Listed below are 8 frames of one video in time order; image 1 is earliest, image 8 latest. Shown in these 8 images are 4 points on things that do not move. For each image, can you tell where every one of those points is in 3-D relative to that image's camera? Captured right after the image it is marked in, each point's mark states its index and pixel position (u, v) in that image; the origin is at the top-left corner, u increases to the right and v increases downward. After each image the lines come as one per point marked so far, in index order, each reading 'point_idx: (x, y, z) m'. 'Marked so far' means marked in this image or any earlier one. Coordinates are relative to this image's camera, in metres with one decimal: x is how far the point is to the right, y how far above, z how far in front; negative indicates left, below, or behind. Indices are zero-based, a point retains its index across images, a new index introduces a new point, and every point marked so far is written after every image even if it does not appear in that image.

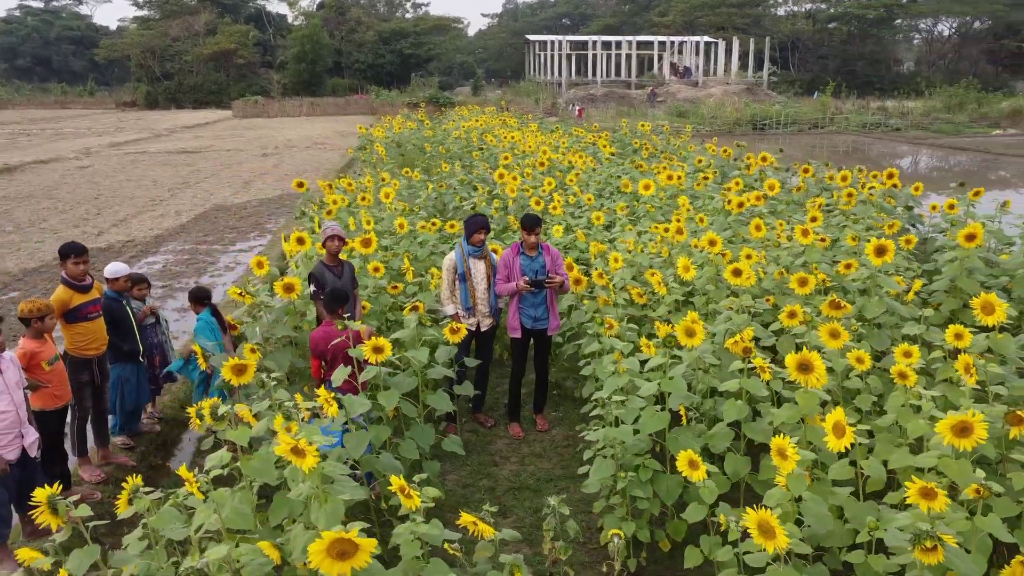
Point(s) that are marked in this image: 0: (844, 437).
0: (+1.0, -0.4, +2.3) m
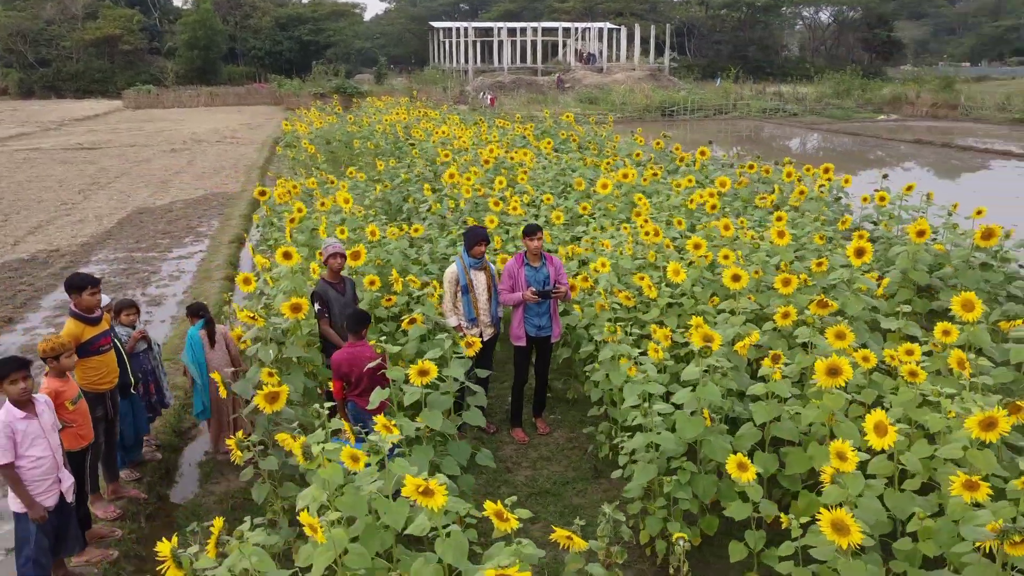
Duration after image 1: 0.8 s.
0: (+1.2, -0.5, +2.5) m
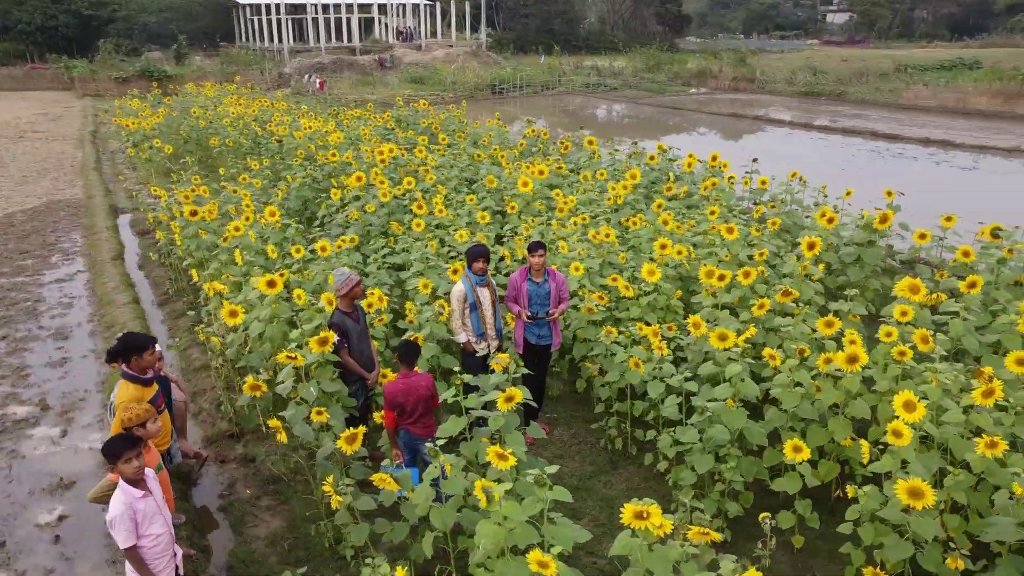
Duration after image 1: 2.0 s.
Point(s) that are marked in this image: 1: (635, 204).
0: (+1.6, -0.5, +3.1) m
1: (+1.2, +0.8, +7.2) m
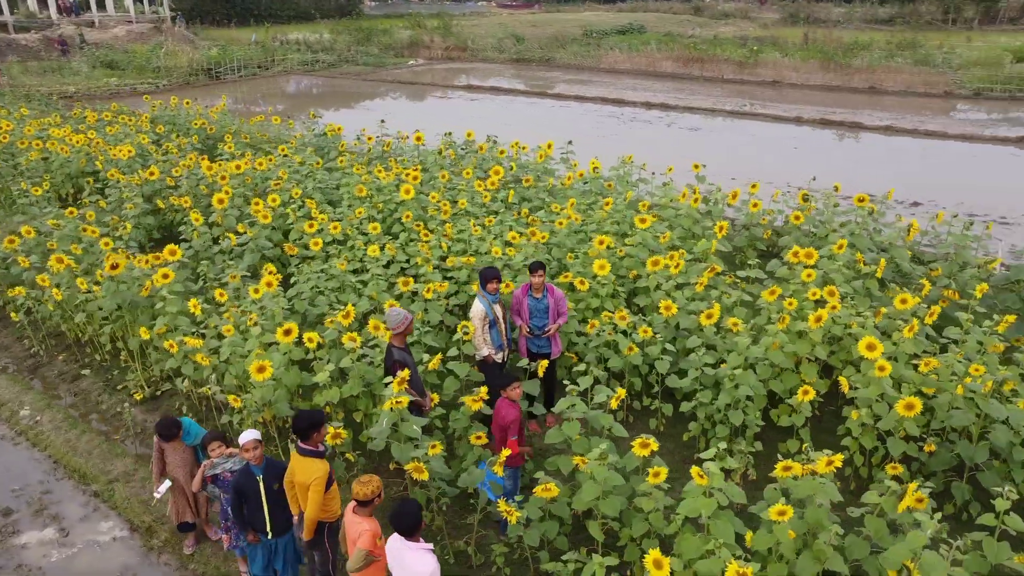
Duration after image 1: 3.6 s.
0: (+2.1, -0.3, +4.4) m
1: (0.0, +0.9, +7.9) m
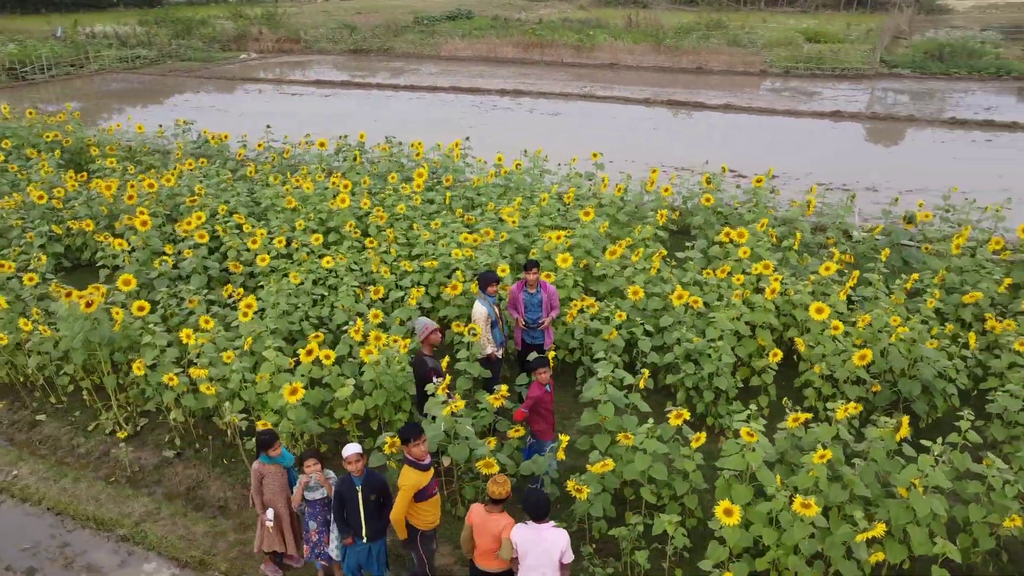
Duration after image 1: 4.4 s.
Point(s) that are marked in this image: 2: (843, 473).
0: (+2.1, -0.2, +5.2) m
1: (-0.8, +1.0, +8.2) m
2: (+1.6, -0.9, +3.8) m
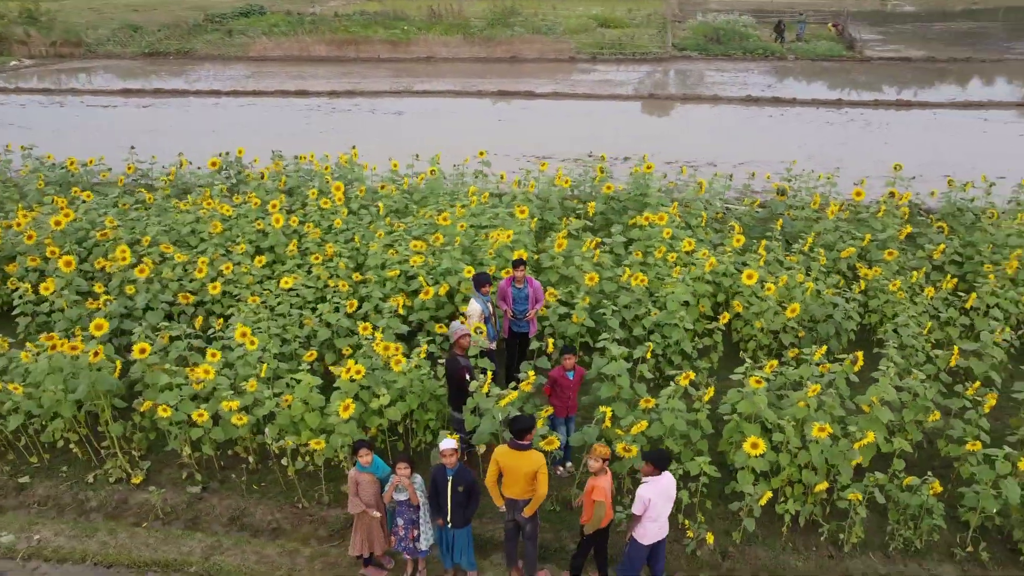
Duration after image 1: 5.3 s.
0: (+2.0, +0.1, +6.4) m
1: (-1.7, +0.9, +8.5) m
2: (+2.0, -0.7, +4.9) m
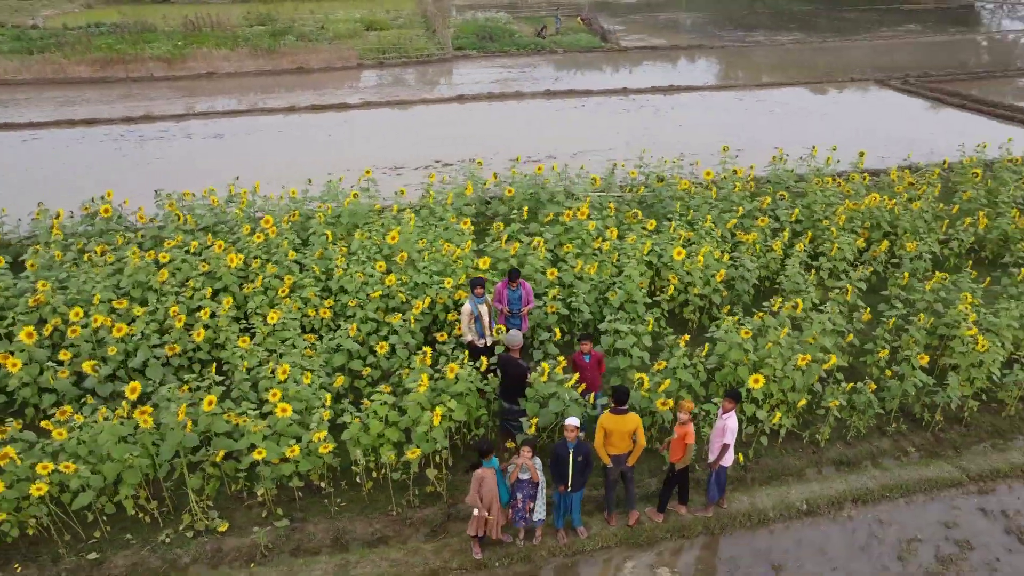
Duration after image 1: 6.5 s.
0: (+1.8, +0.4, +7.9) m
1: (-2.5, +0.6, +8.7) m
2: (+2.3, -0.4, +6.5) m
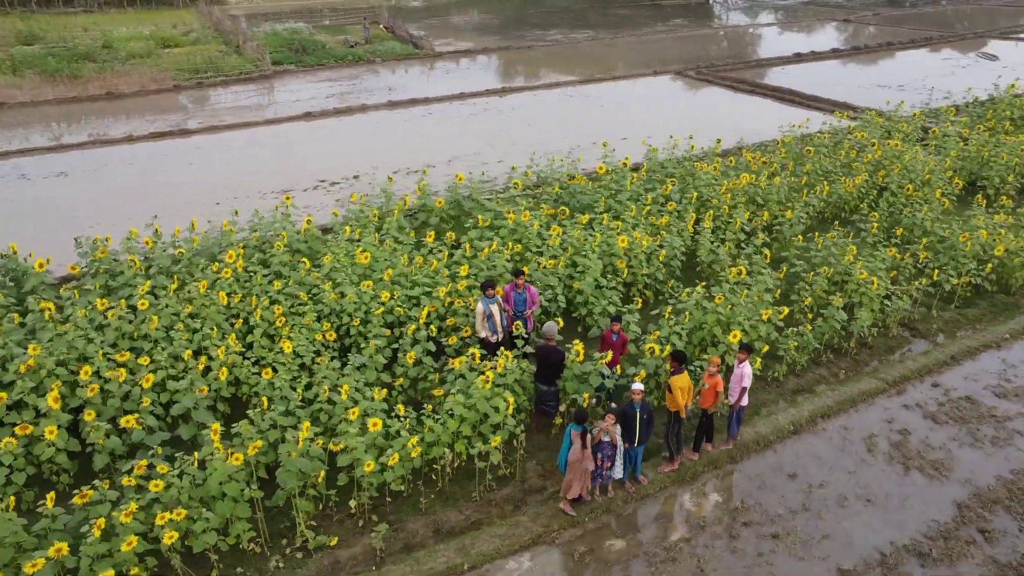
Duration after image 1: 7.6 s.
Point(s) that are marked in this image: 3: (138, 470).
0: (+1.4, +0.6, +9.2) m
1: (-2.9, +0.2, +8.8) m
2: (+2.4, -0.1, +8.0) m
3: (-2.8, -1.4, +5.8) m
